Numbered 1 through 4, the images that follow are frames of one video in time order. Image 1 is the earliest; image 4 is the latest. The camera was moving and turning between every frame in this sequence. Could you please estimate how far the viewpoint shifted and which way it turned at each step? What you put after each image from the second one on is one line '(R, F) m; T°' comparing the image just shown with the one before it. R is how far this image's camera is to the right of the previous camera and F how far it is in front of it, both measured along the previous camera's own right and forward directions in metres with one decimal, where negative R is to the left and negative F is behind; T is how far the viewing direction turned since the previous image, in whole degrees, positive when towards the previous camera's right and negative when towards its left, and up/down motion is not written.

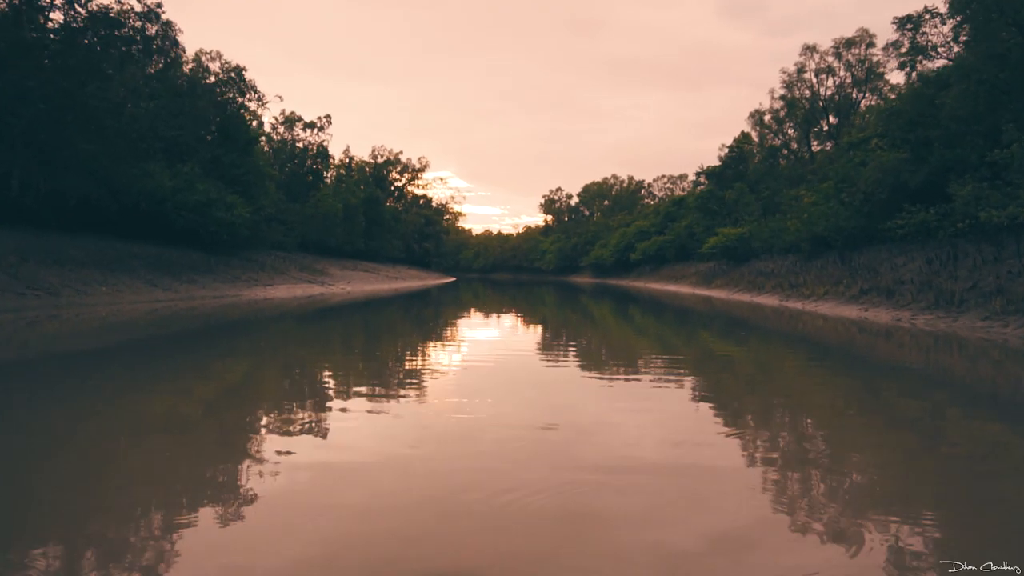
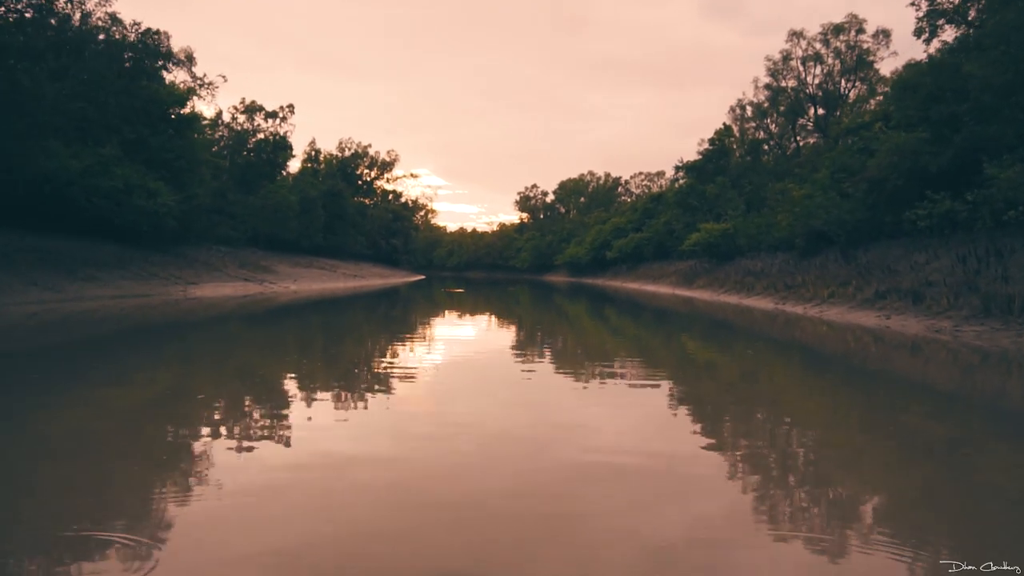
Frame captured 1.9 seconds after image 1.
(+0.1, +0.7) m; +2°
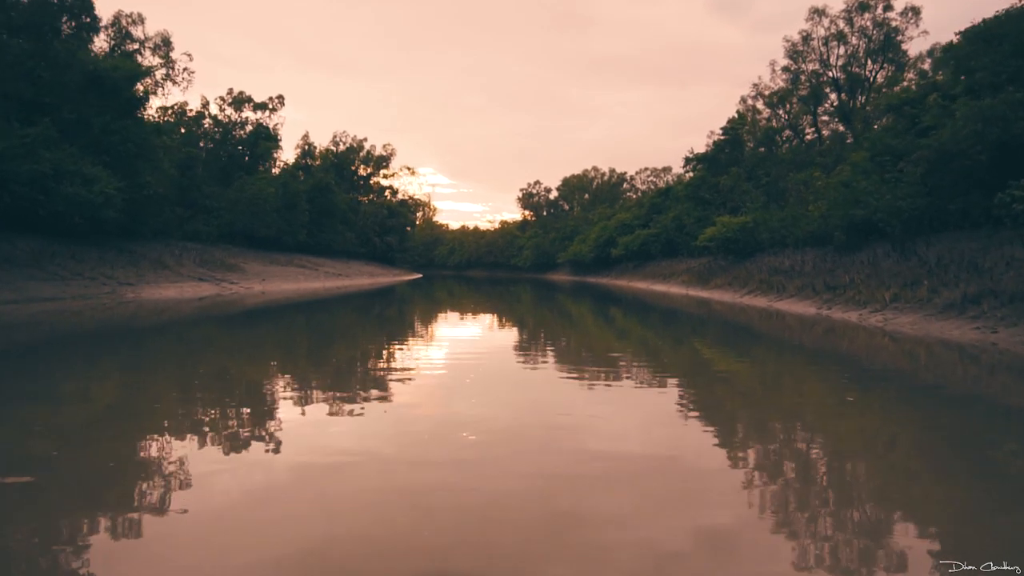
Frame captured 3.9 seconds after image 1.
(+0.1, +0.8) m; 0°
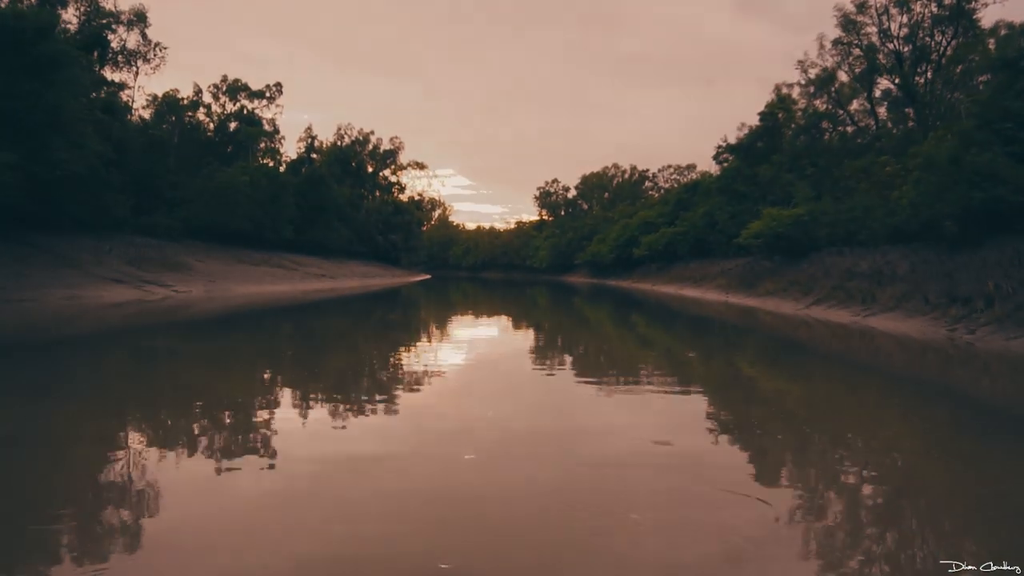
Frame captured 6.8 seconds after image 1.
(+0.1, +1.2) m; -2°
